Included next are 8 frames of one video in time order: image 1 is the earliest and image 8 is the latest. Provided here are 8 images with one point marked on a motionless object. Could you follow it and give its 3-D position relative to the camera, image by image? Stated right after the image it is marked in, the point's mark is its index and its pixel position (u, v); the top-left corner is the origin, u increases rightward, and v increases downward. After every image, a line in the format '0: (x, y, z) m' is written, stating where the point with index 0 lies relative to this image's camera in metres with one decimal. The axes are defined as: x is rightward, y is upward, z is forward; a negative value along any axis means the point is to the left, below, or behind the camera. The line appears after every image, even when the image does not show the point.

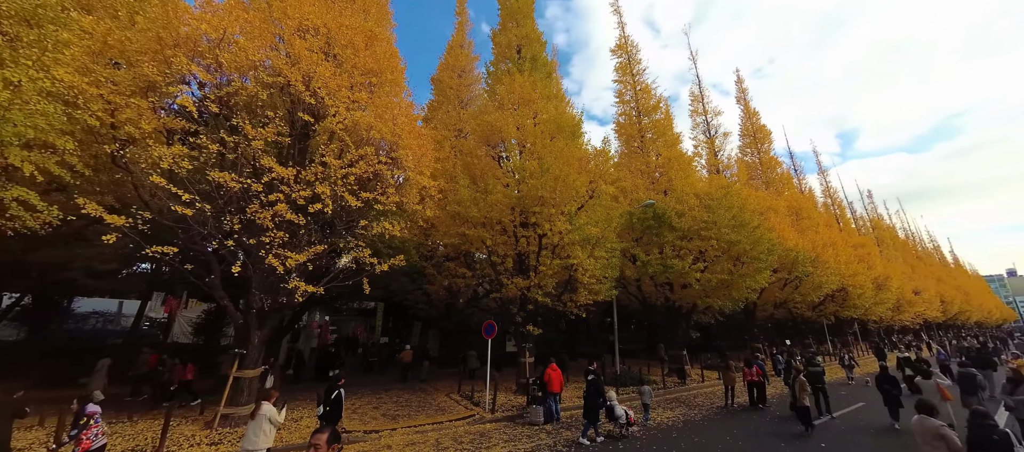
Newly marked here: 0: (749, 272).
0: (+10.0, -2.0, +16.7) m
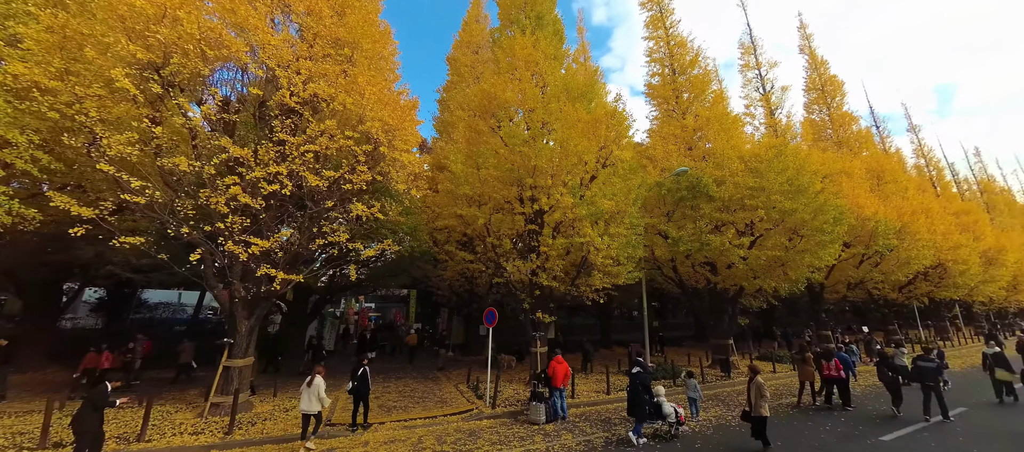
0: (+10.5, -0.8, +14.0) m
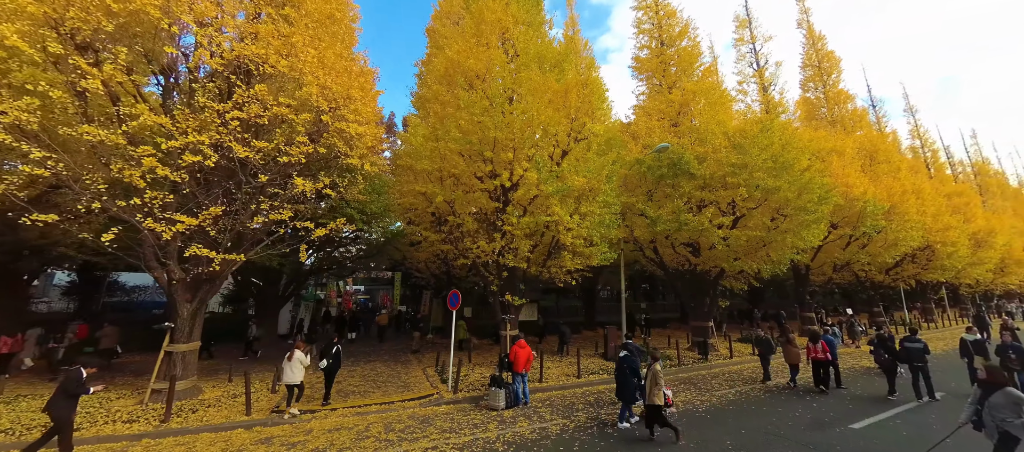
0: (+9.5, -0.1, +13.5) m
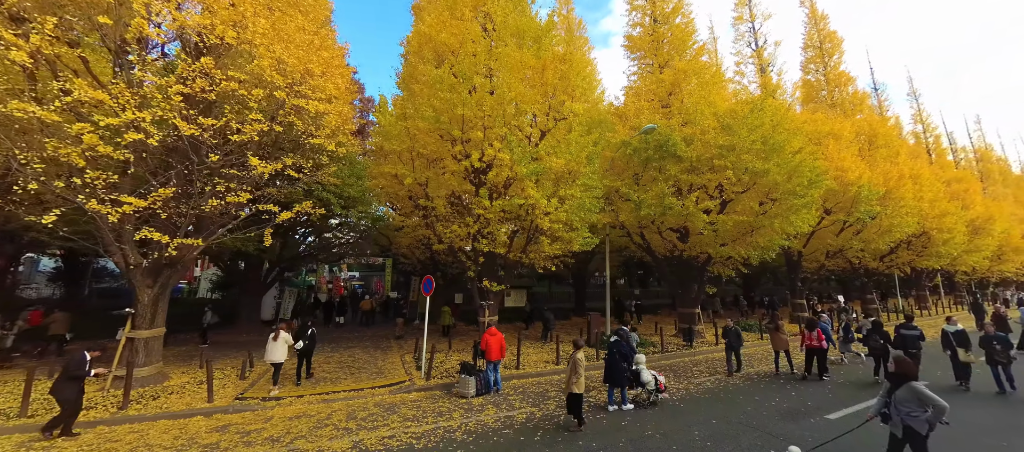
0: (+8.9, +0.4, +13.1) m
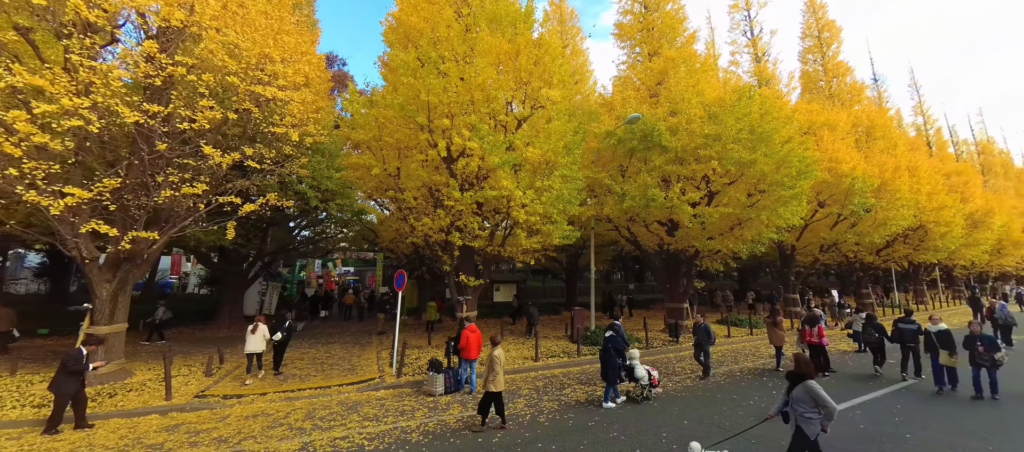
0: (+8.3, +0.7, +12.7) m
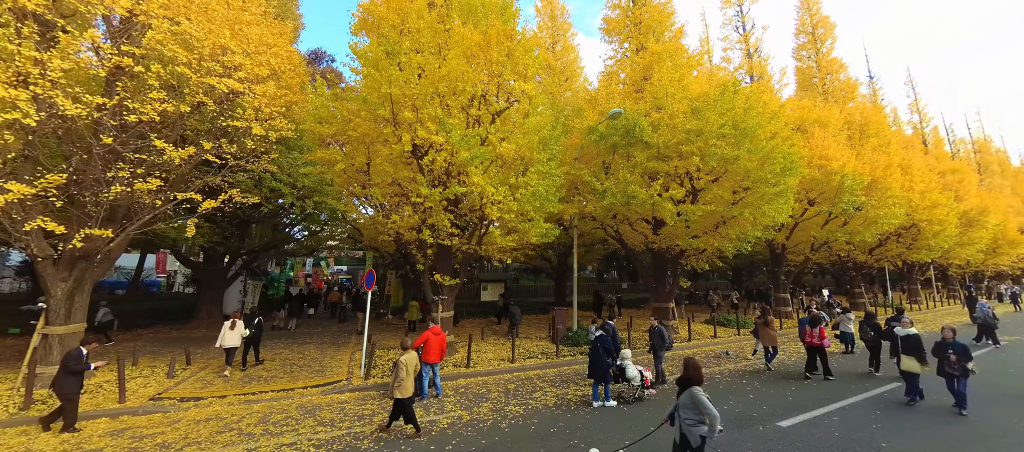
0: (+7.6, +0.7, +12.4) m
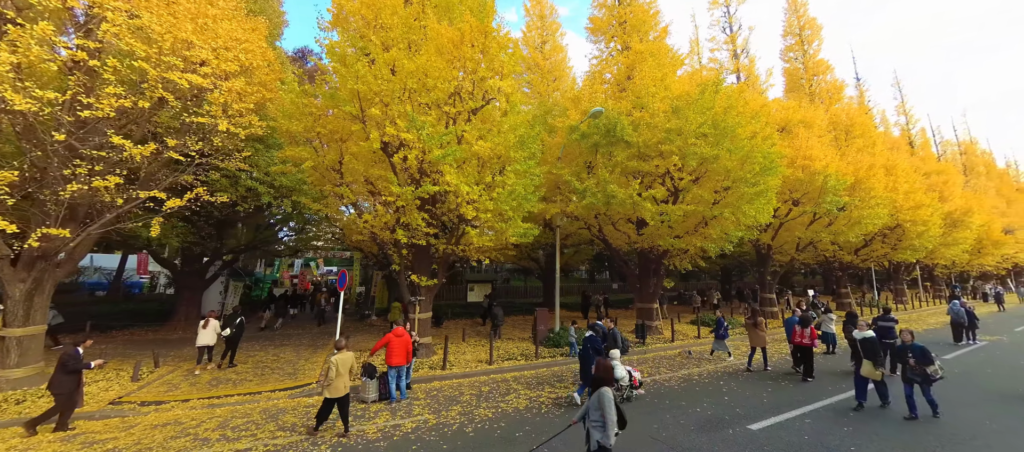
0: (+6.9, +0.7, +12.3) m
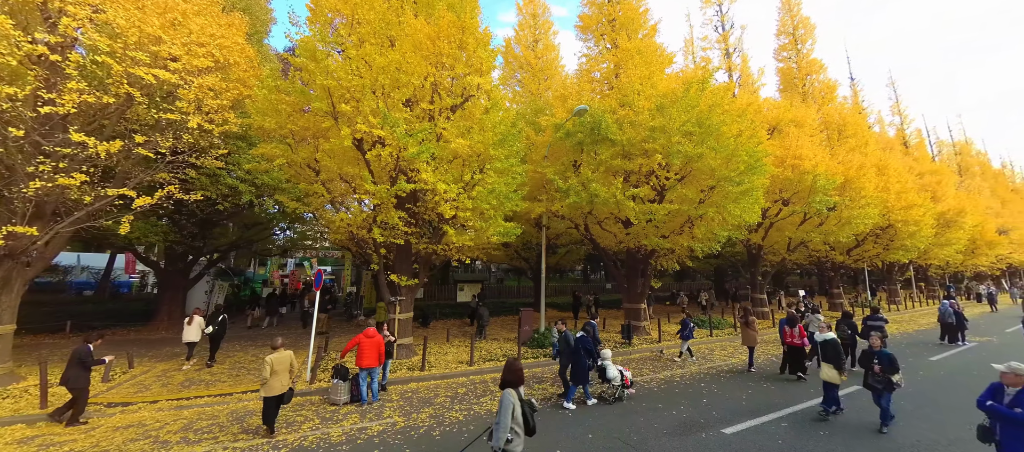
0: (+6.4, +0.7, +12.2) m
